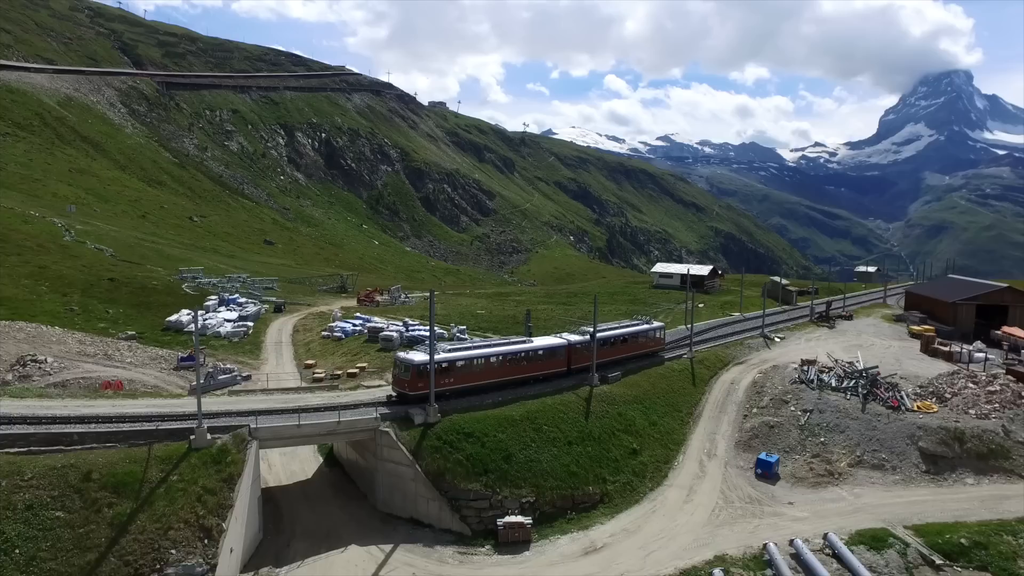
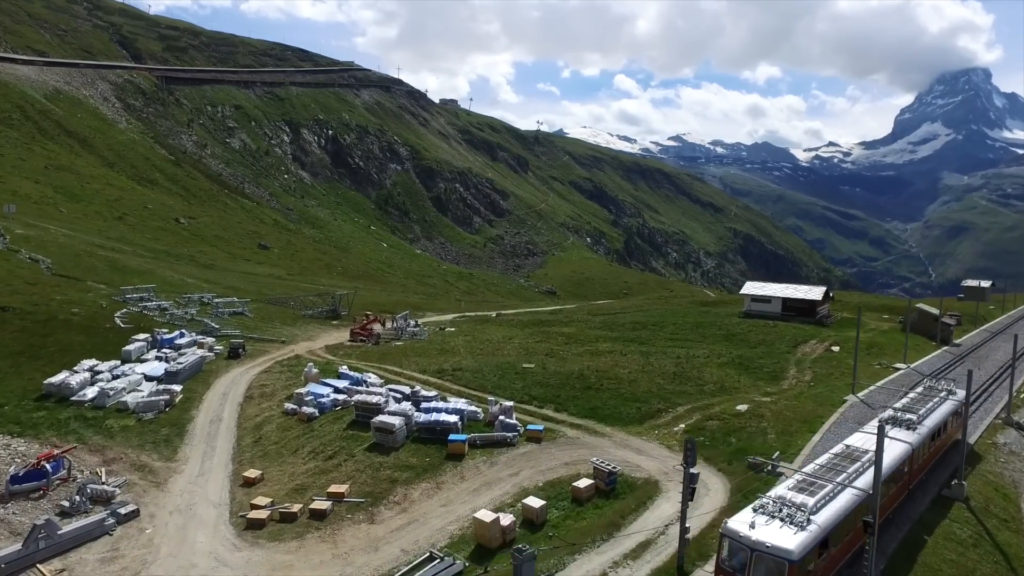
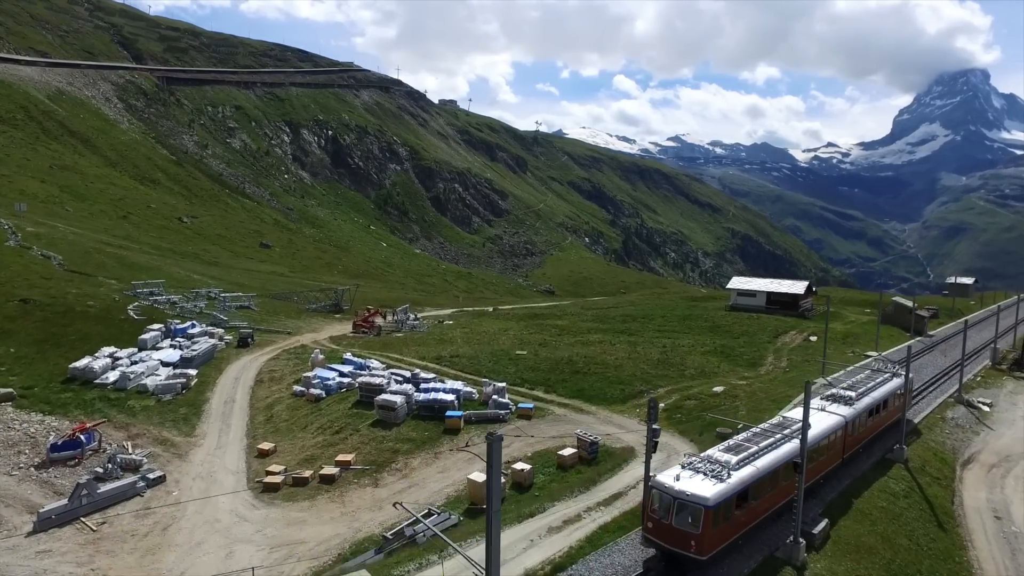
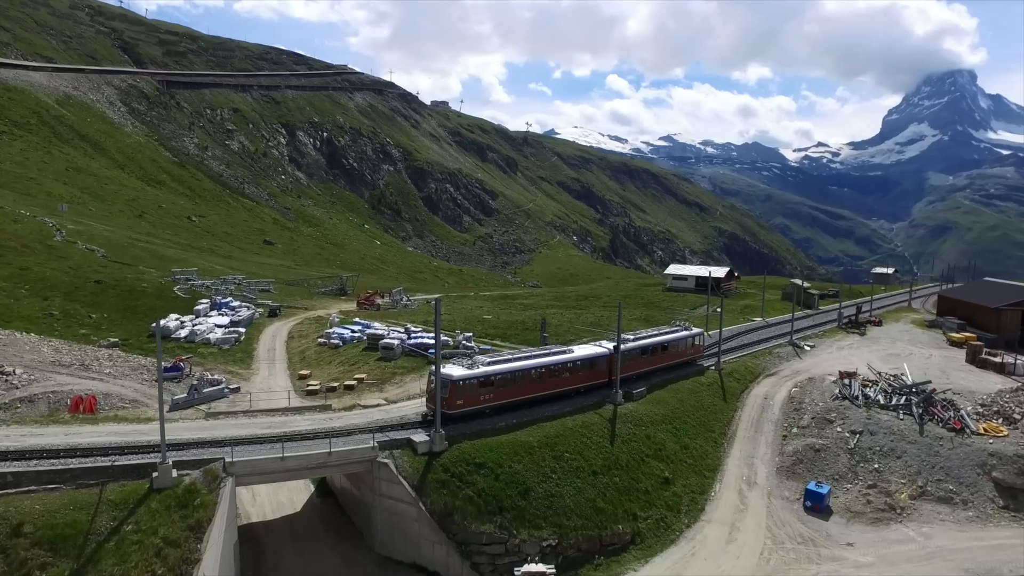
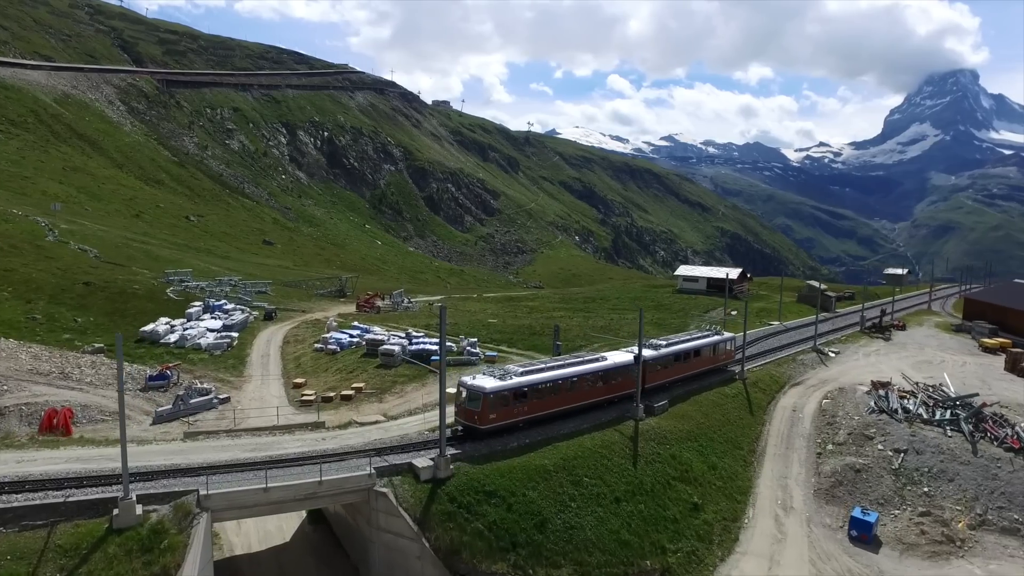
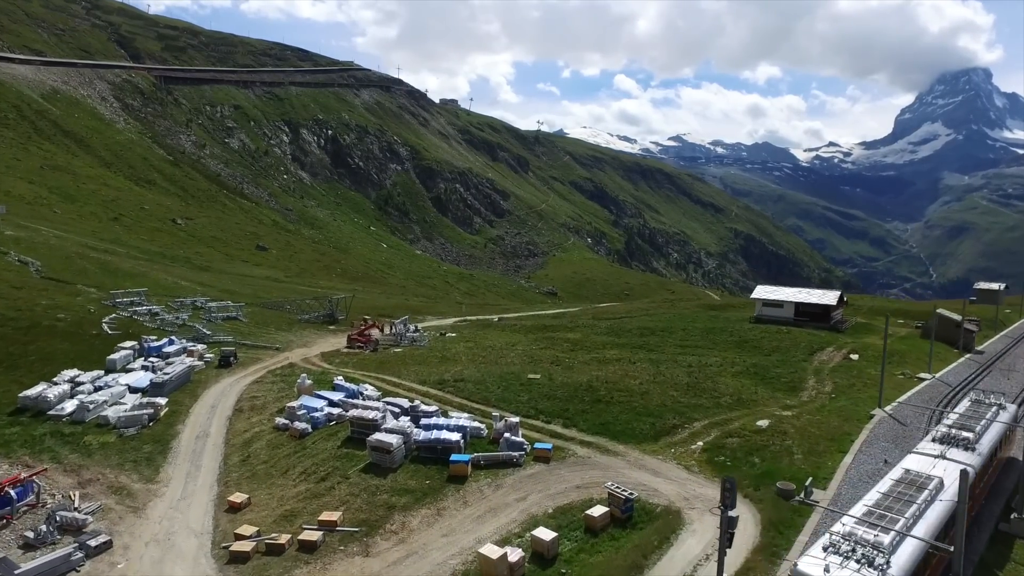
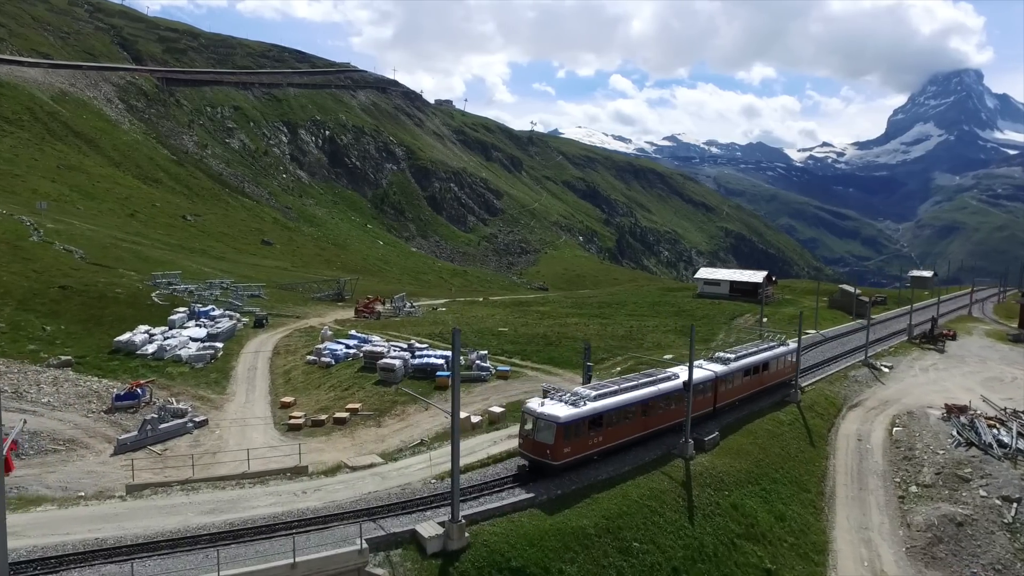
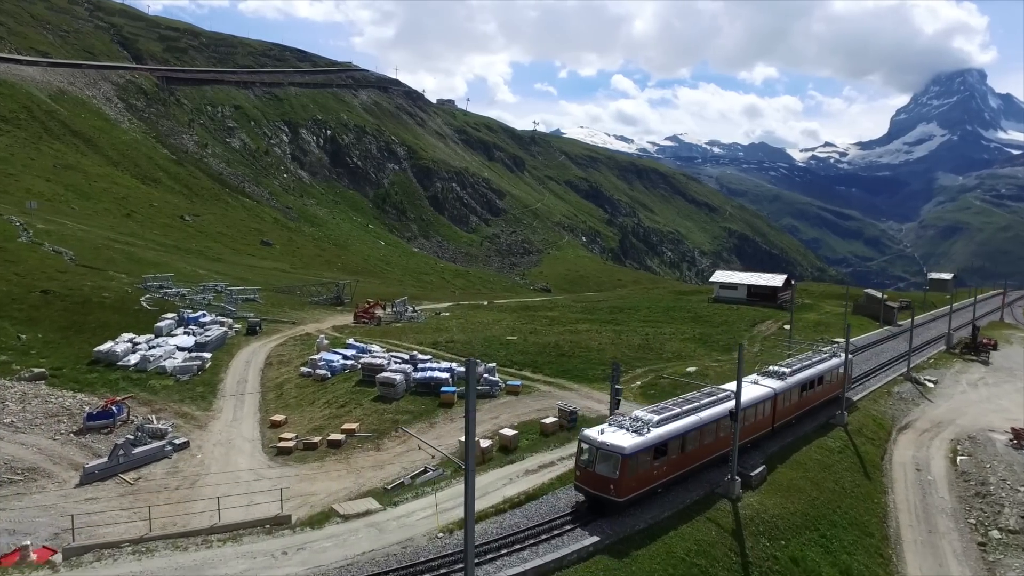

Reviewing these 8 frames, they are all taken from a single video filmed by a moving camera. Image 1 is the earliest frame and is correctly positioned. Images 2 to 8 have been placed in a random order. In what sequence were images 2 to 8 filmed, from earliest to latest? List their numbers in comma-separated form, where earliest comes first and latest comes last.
4, 5, 7, 8, 3, 2, 6
